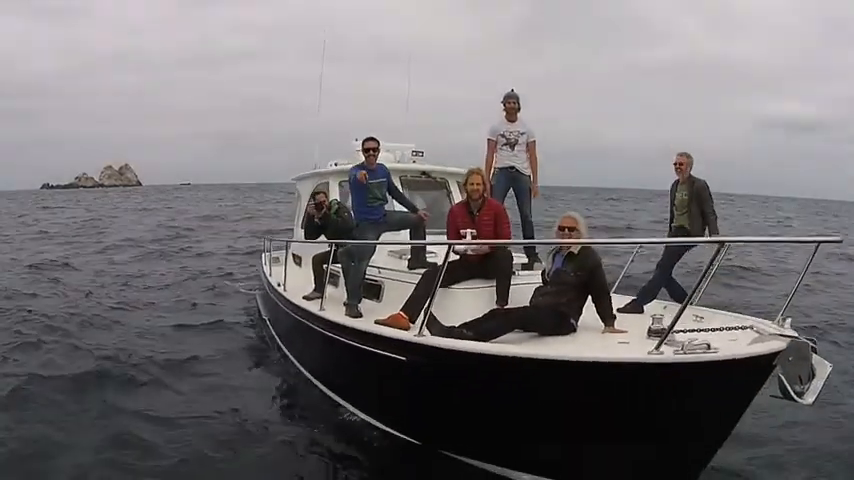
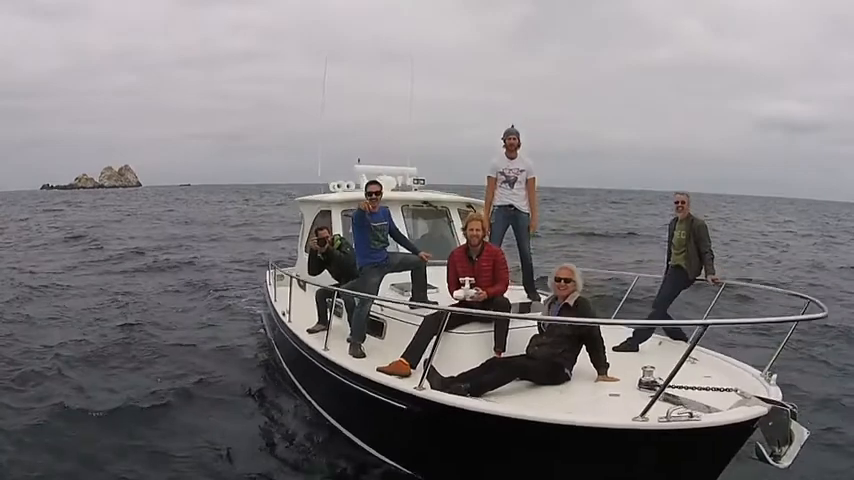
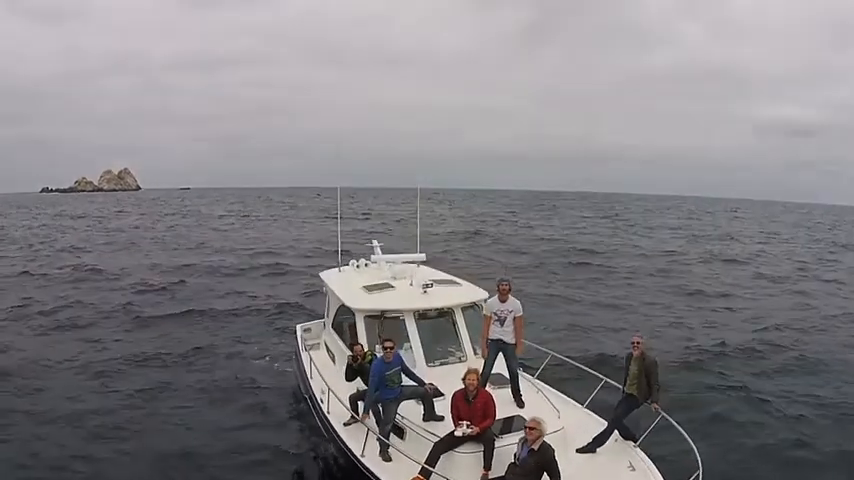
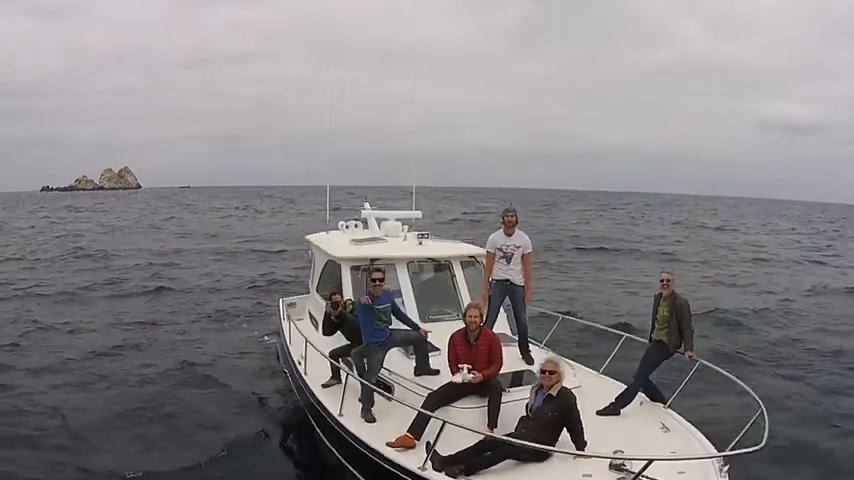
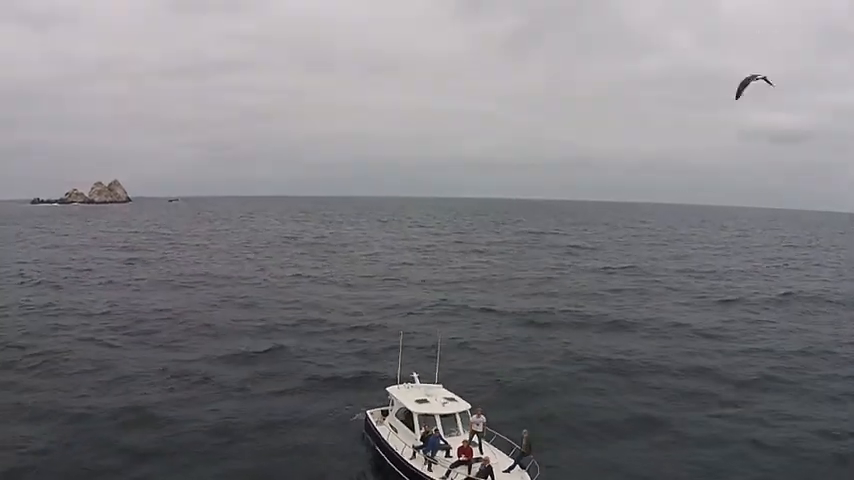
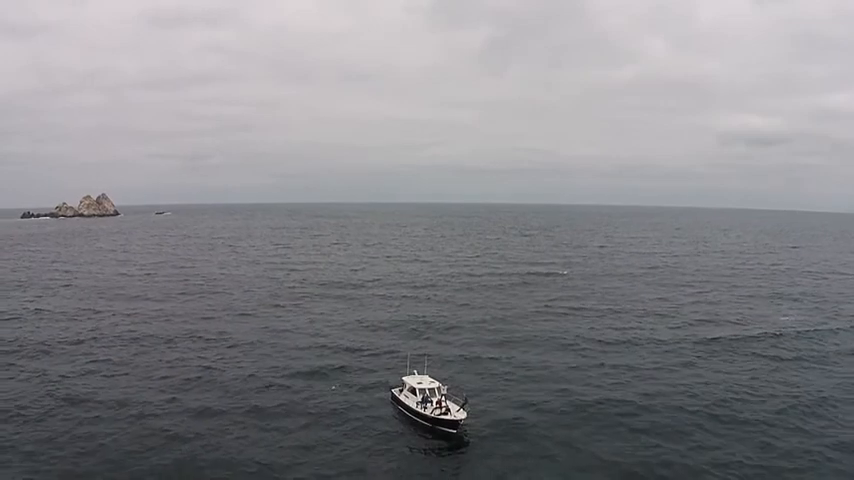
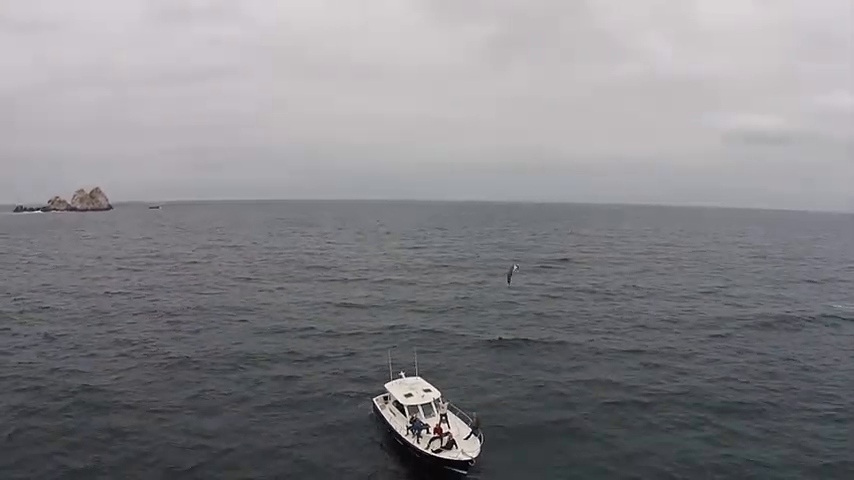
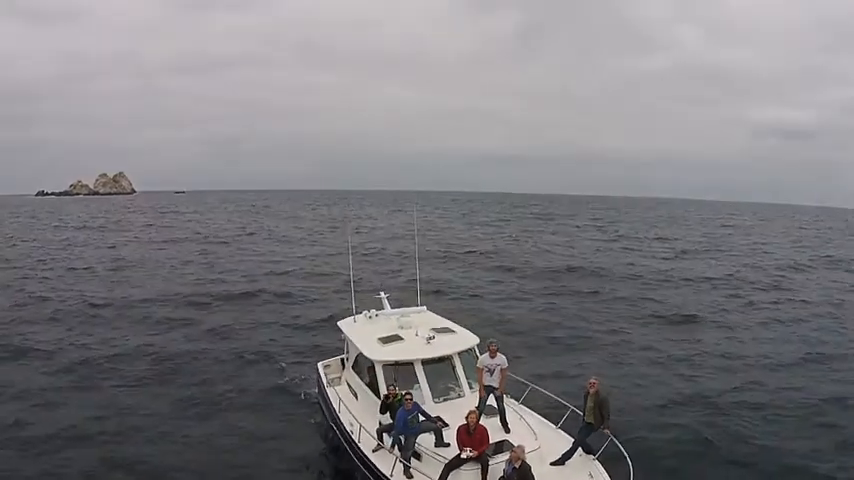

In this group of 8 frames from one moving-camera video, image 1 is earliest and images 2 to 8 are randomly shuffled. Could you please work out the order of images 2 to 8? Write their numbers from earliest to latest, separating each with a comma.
2, 4, 3, 8, 5, 7, 6
